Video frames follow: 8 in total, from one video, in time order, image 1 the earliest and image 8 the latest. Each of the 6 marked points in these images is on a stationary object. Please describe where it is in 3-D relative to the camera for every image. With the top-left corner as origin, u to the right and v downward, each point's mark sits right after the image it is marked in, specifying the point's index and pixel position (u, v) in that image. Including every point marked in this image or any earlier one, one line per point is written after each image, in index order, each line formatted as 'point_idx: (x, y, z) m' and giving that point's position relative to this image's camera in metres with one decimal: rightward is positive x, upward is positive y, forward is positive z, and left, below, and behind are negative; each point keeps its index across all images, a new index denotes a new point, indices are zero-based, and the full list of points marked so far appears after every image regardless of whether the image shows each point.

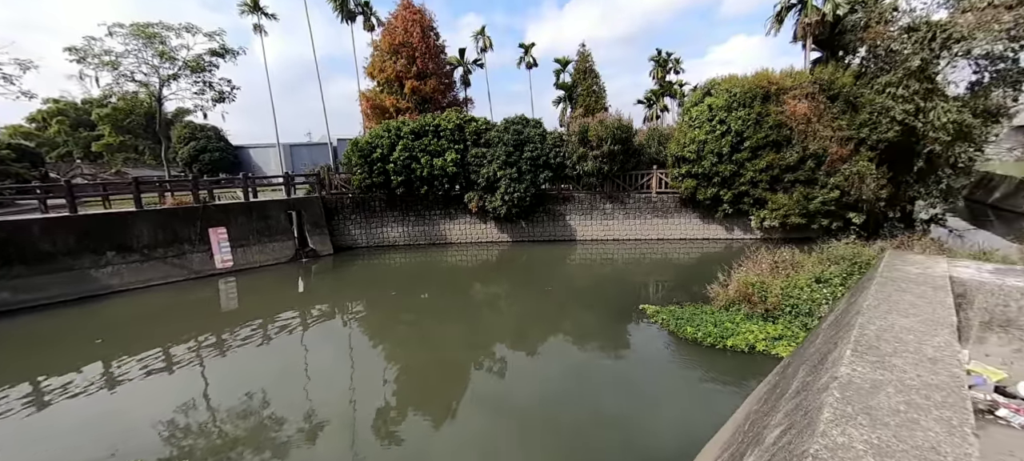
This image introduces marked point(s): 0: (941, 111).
0: (+10.6, +2.9, +10.0) m
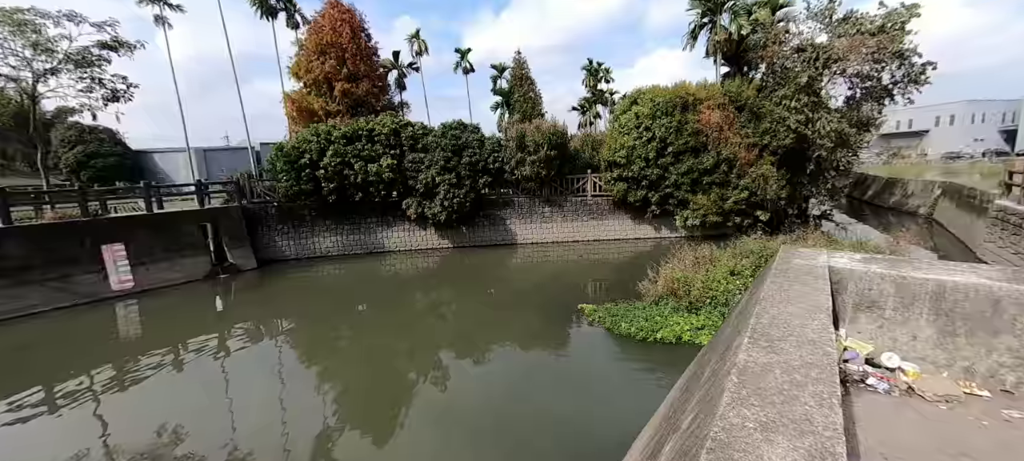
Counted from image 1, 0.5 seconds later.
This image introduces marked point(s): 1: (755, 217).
0: (+8.9, +3.1, +11.5) m
1: (+7.4, +0.4, +12.4) m
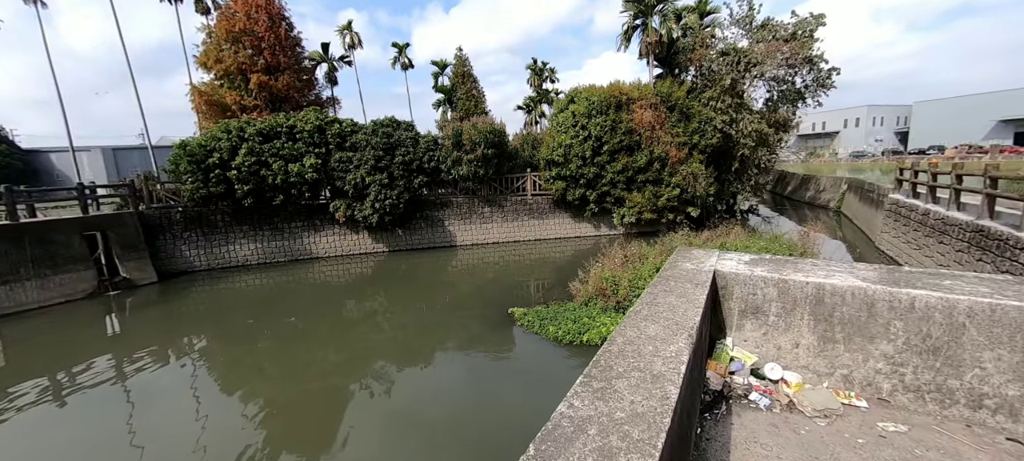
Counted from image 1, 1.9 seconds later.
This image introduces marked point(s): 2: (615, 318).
0: (+7.1, +3.3, +12.1) m
1: (+5.5, +0.6, +12.9) m
2: (+1.5, -1.2, +5.6) m
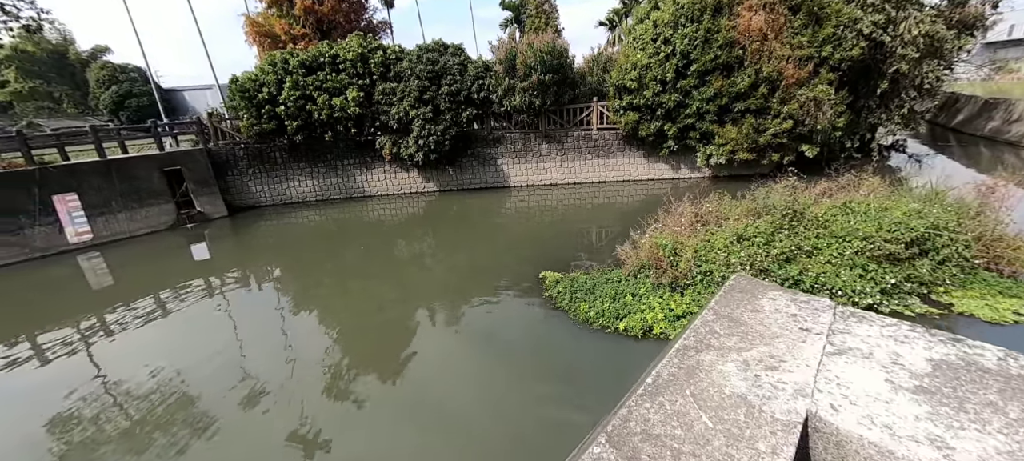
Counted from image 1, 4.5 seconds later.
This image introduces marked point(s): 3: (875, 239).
0: (+8.5, +4.4, +8.6) m
1: (+7.1, +2.0, +10.1) m
2: (+1.7, -0.7, +4.2) m
3: (+3.9, -0.1, +4.4) m
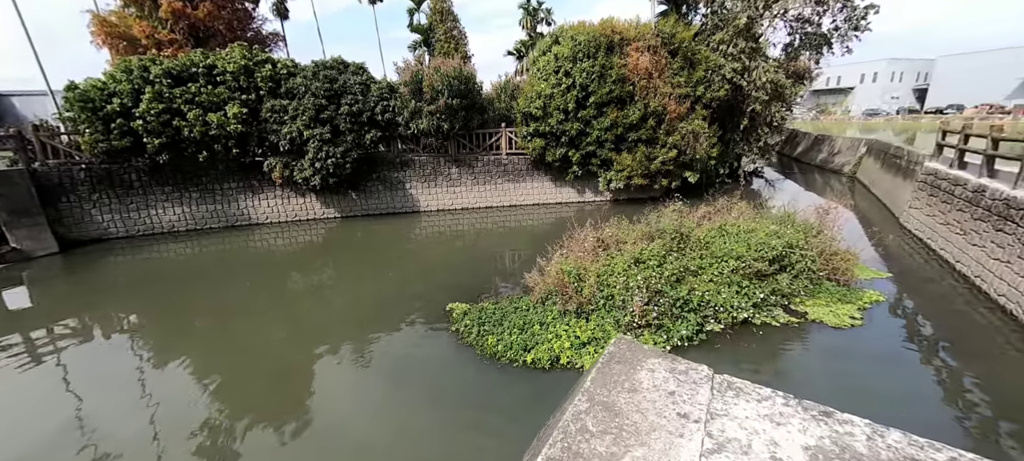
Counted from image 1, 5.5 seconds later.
0: (+6.3, +4.0, +10.2) m
1: (+4.7, +1.5, +11.3) m
2: (+0.7, -1.0, +4.2) m
3: (+2.8, -0.3, +4.9) m
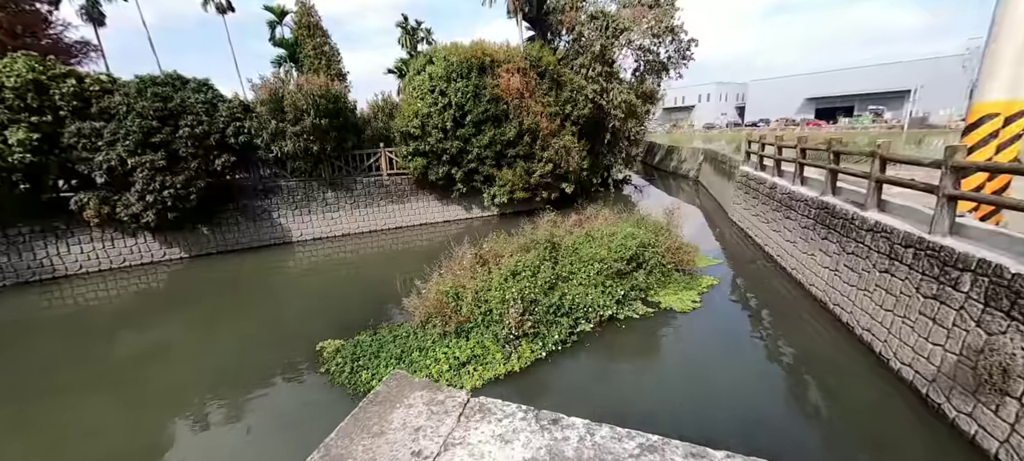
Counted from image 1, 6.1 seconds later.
0: (+3.0, +4.0, +11.6) m
1: (+1.4, +1.2, +12.1) m
2: (-0.6, -1.2, +4.2) m
3: (+1.3, -0.4, +5.4) m
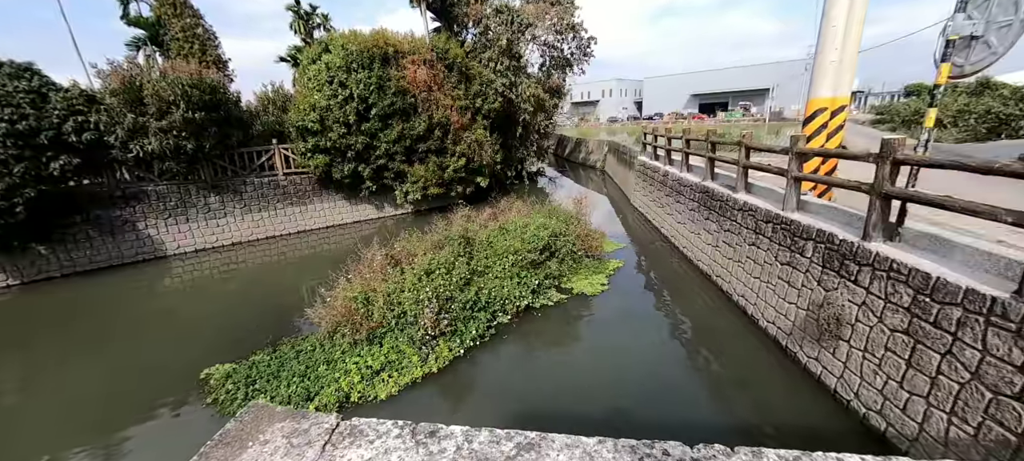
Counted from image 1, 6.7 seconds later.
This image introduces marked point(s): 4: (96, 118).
0: (+0.3, +4.2, +11.8) m
1: (-1.2, +1.4, +12.1) m
2: (-1.4, -1.2, +4.0) m
3: (+0.1, -0.3, +5.5) m
4: (-7.9, +2.2, +7.8) m
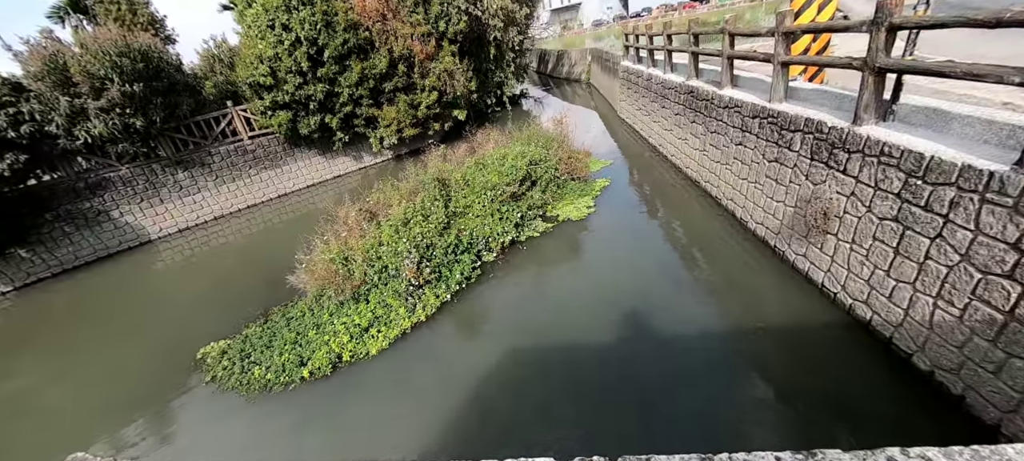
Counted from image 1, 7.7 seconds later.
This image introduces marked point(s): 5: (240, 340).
0: (-0.6, +6.1, +10.7) m
1: (-1.7, +3.2, +11.5) m
2: (-1.5, -0.8, +4.0) m
3: (-0.1, +0.6, +5.3) m
4: (-8.5, +2.3, +7.3) m
5: (-2.7, -1.1, +4.2) m
